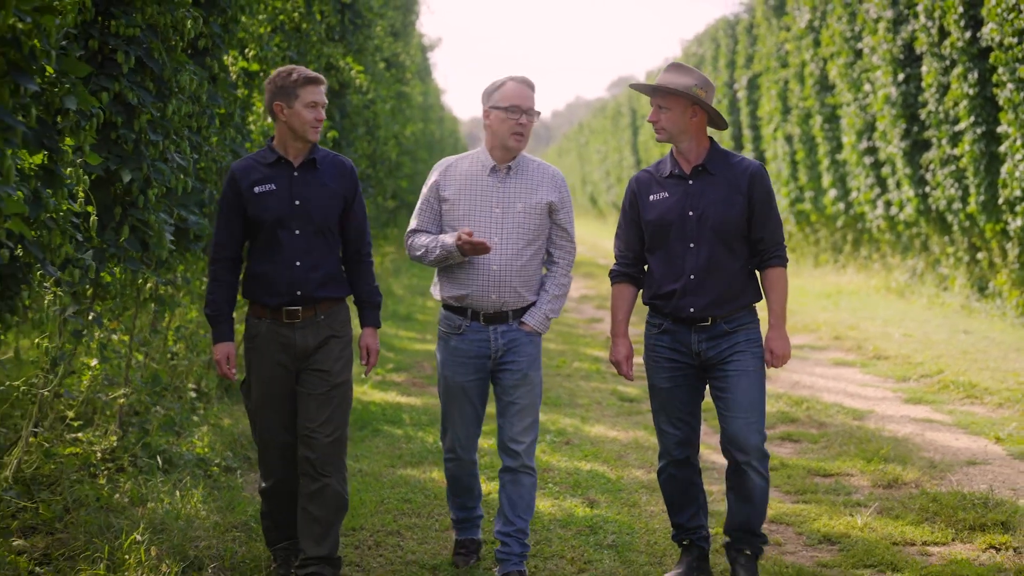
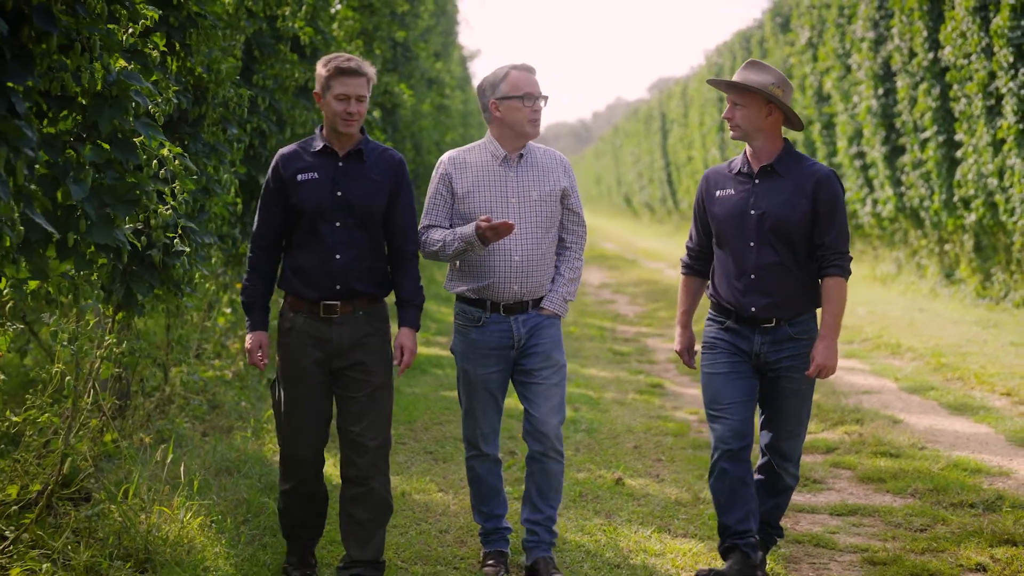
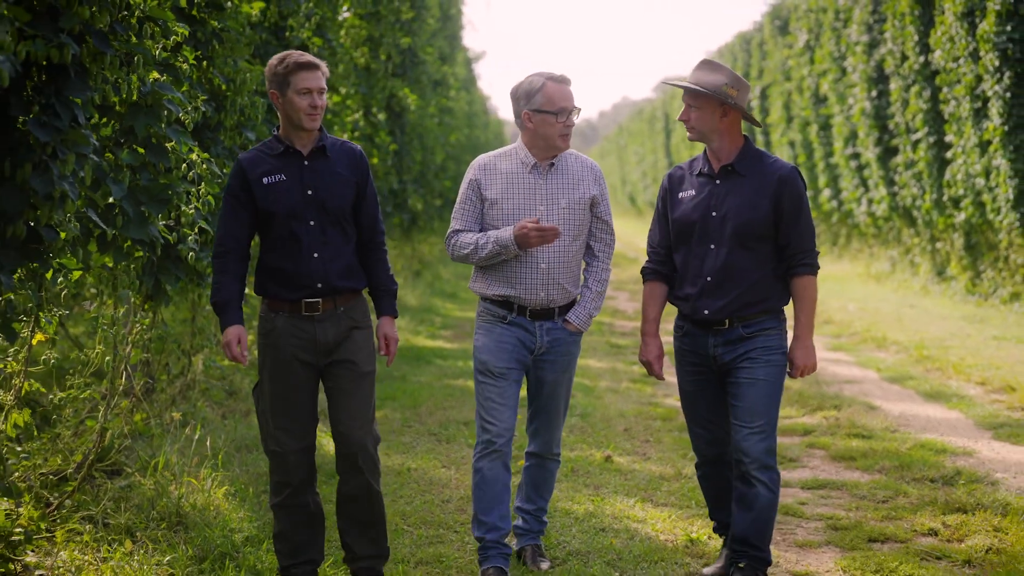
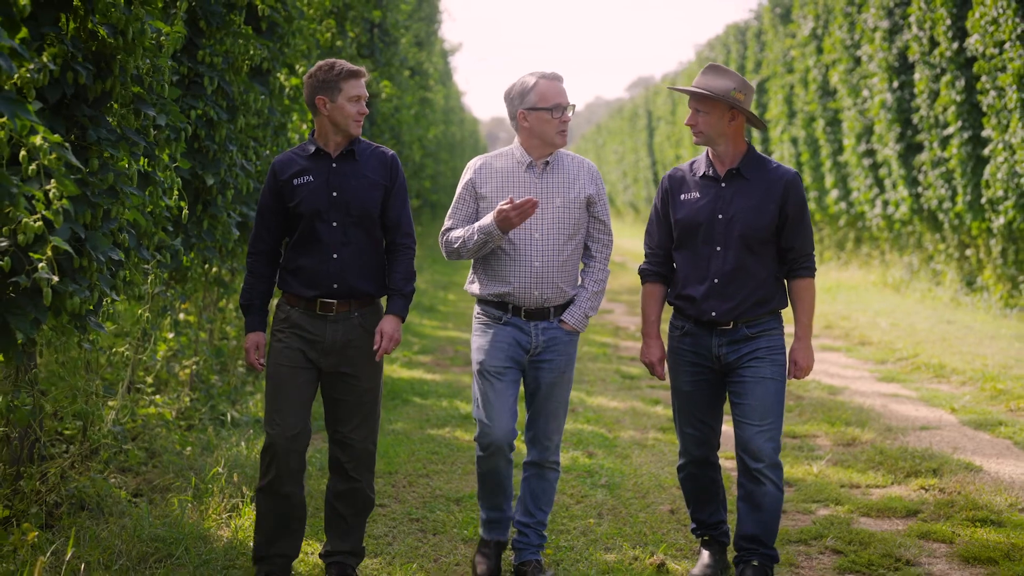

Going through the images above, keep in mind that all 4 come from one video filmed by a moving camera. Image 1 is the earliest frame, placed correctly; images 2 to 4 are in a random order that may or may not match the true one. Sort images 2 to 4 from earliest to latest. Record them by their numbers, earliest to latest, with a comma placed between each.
4, 2, 3
